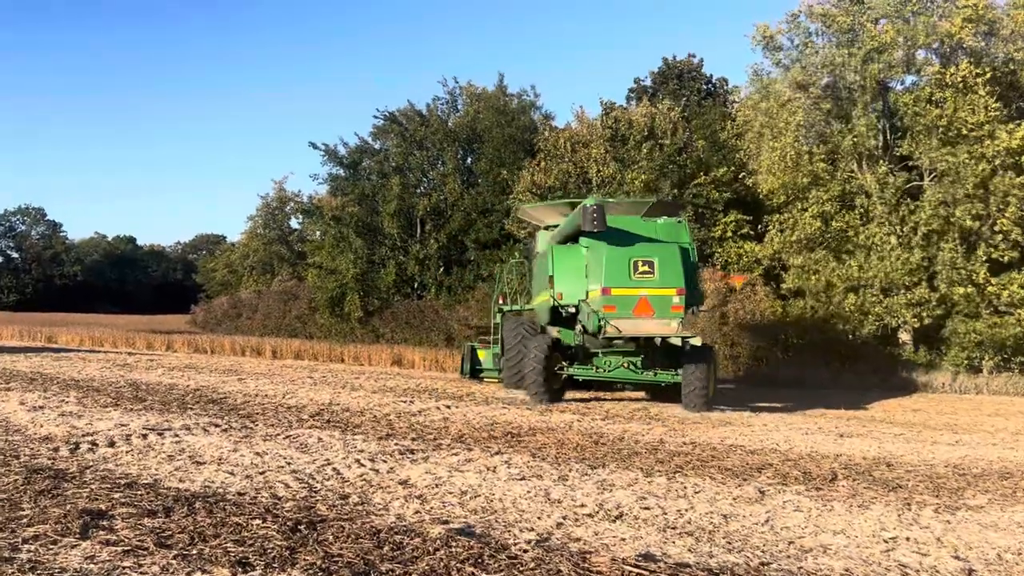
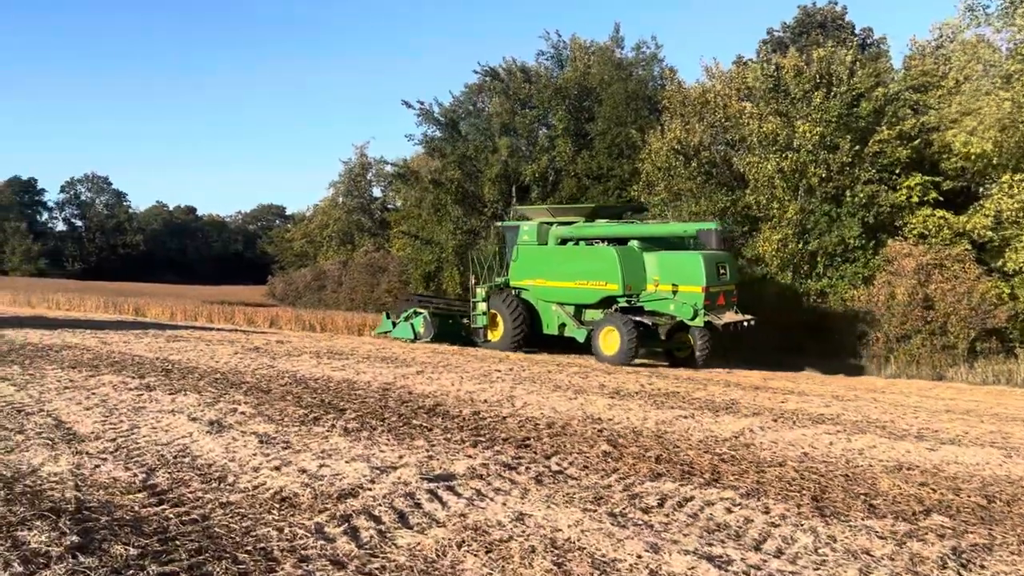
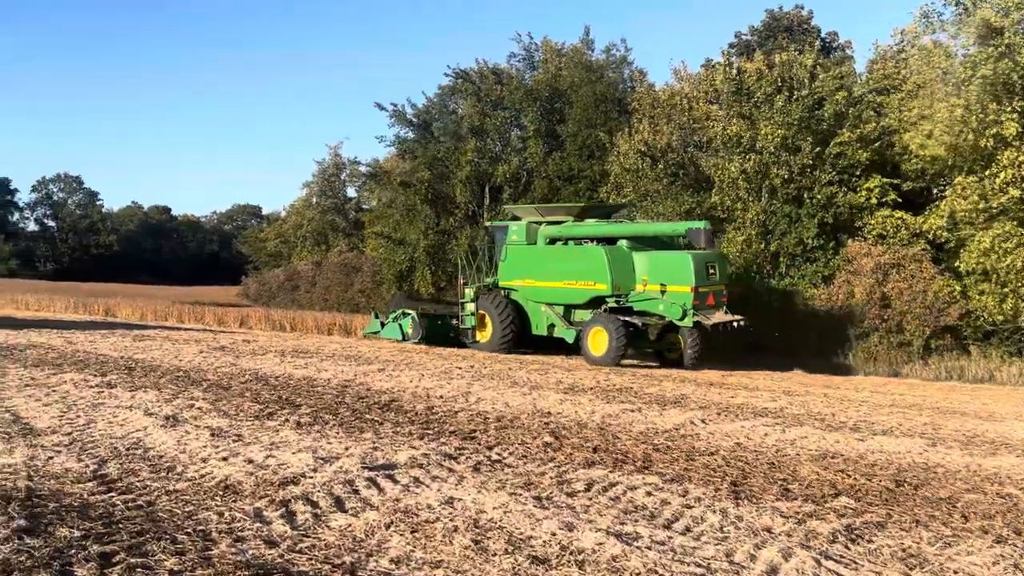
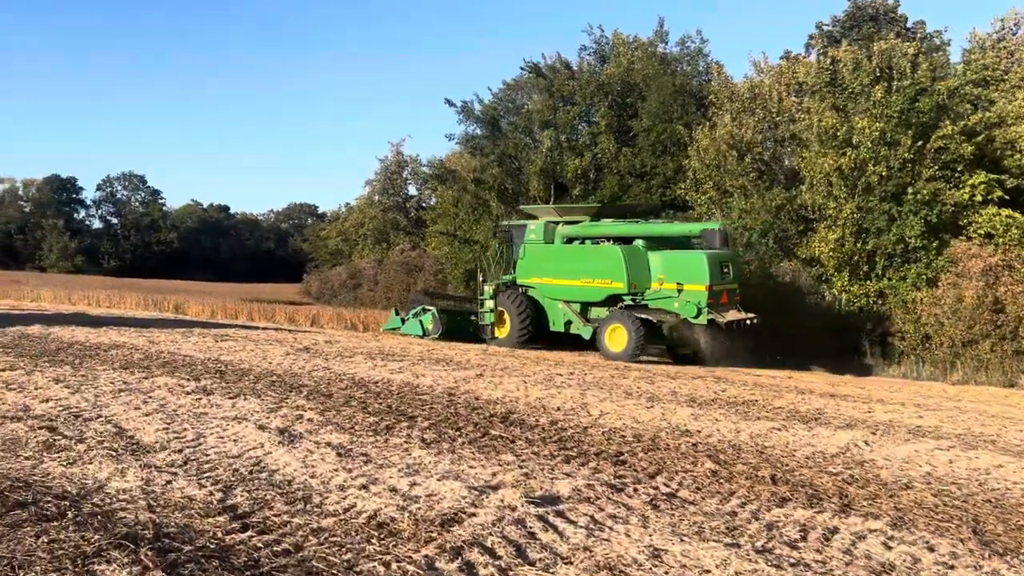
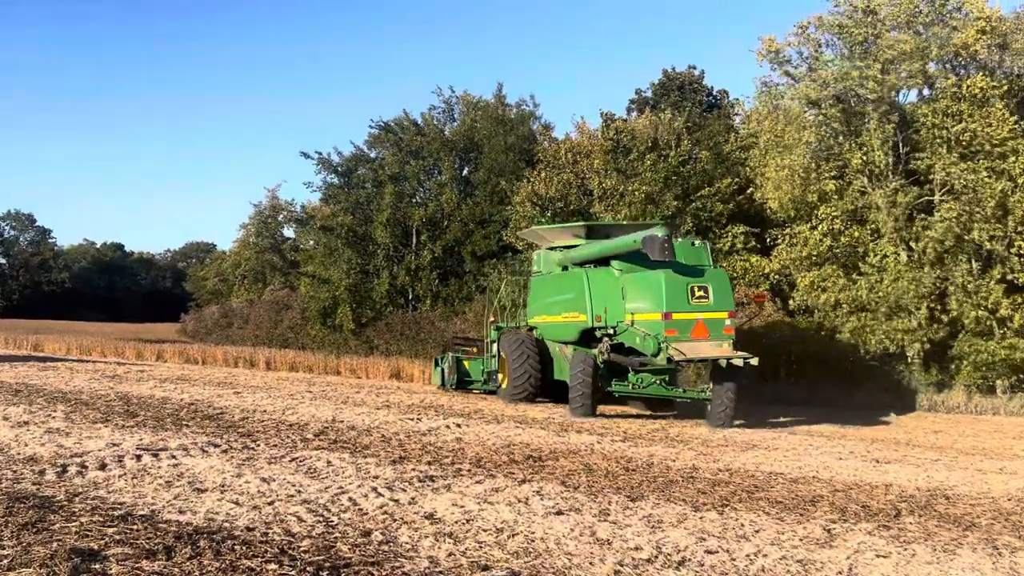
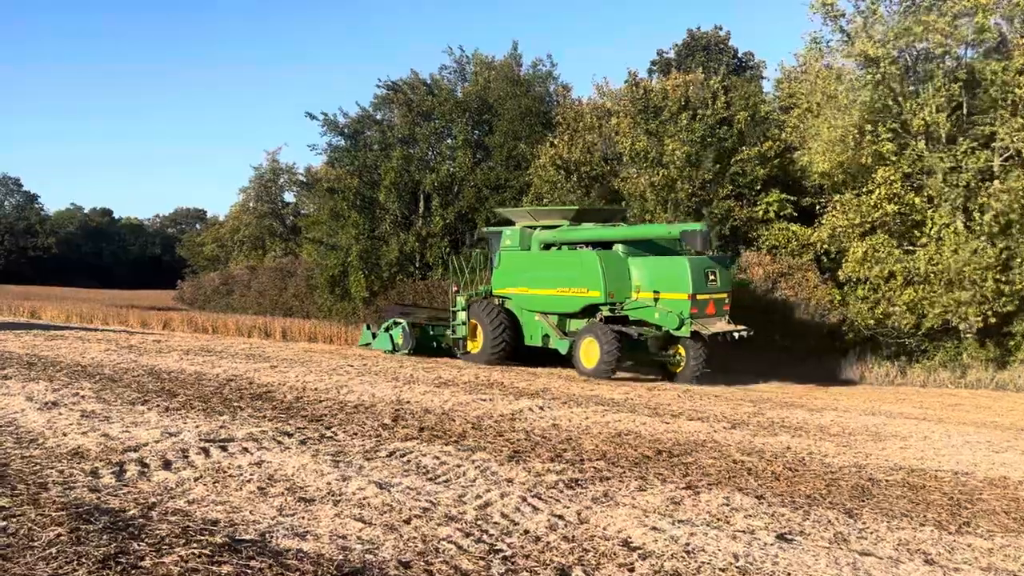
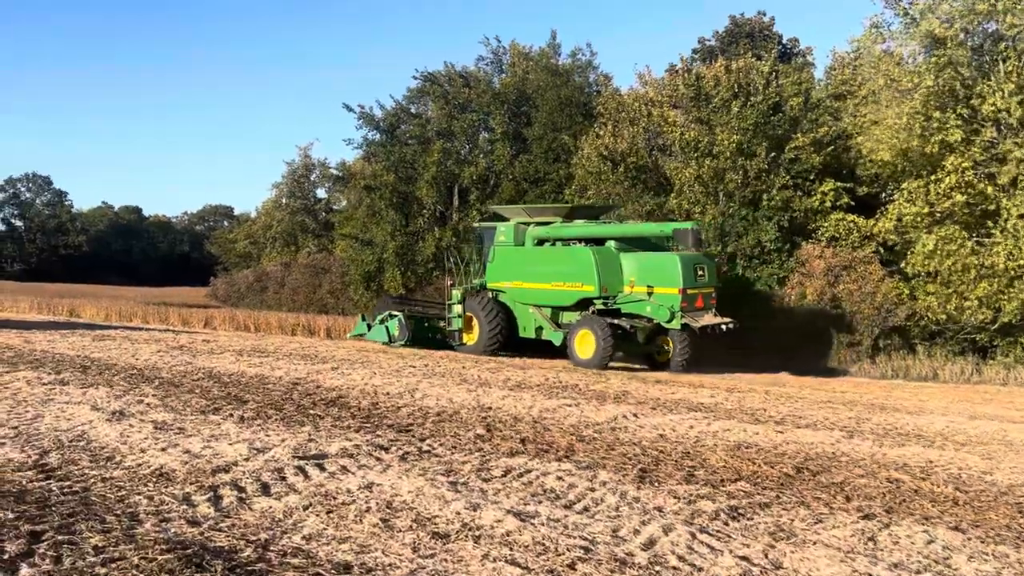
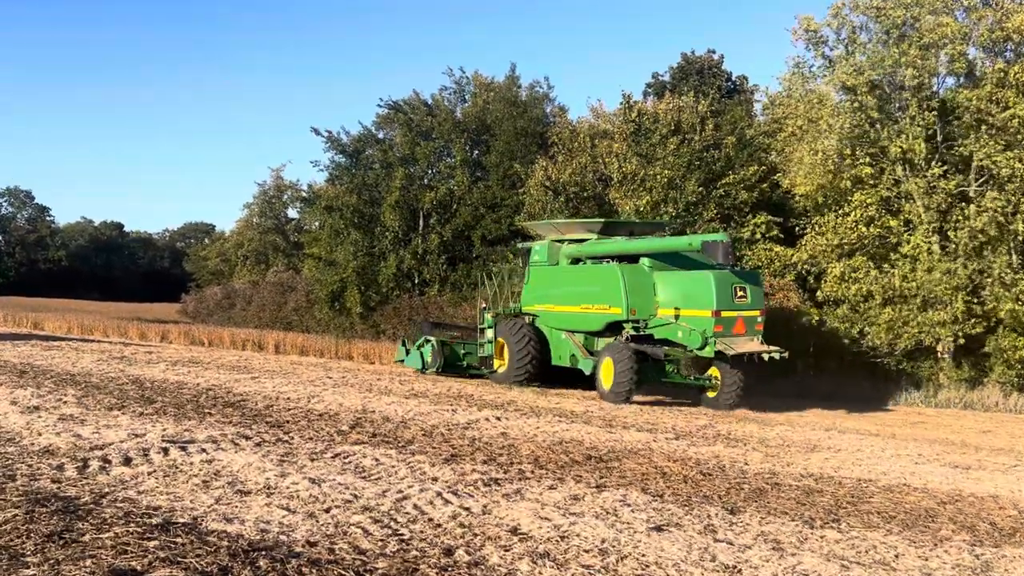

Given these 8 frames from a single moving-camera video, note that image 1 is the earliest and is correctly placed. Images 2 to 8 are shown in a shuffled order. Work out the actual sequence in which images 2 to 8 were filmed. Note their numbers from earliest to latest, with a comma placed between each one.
5, 8, 6, 7, 3, 2, 4
